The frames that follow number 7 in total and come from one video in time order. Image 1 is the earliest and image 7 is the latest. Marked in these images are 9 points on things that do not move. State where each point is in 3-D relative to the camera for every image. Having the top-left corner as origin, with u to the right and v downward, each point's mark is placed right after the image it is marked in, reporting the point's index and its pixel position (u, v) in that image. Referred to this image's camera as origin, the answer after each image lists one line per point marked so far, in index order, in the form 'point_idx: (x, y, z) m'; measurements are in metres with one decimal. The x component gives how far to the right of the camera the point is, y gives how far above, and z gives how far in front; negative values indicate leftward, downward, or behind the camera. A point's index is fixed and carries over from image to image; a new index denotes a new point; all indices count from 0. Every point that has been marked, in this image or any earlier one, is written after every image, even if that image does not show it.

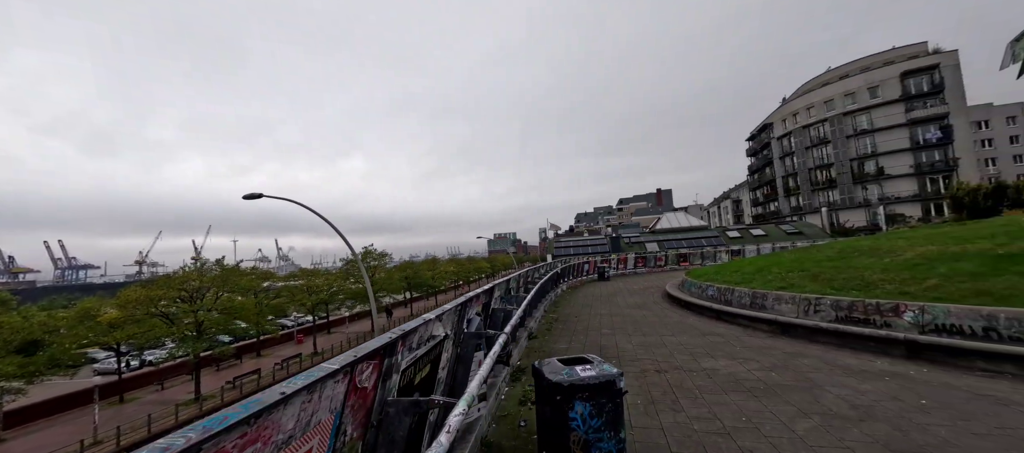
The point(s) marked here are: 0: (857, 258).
0: (+8.6, -0.8, +9.1) m
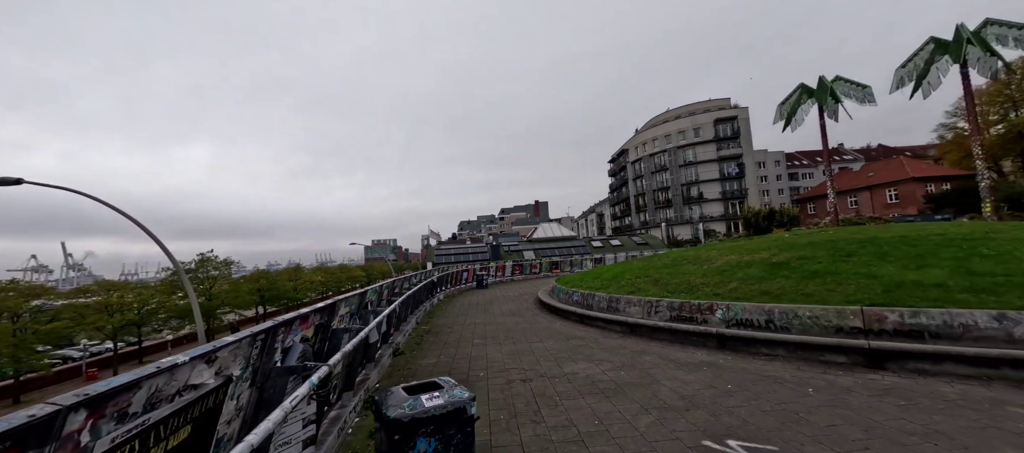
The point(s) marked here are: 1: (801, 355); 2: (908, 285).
0: (+5.2, -1.2, +11.0) m
1: (+4.5, -2.0, +5.7) m
2: (+6.6, -1.0, +6.1) m
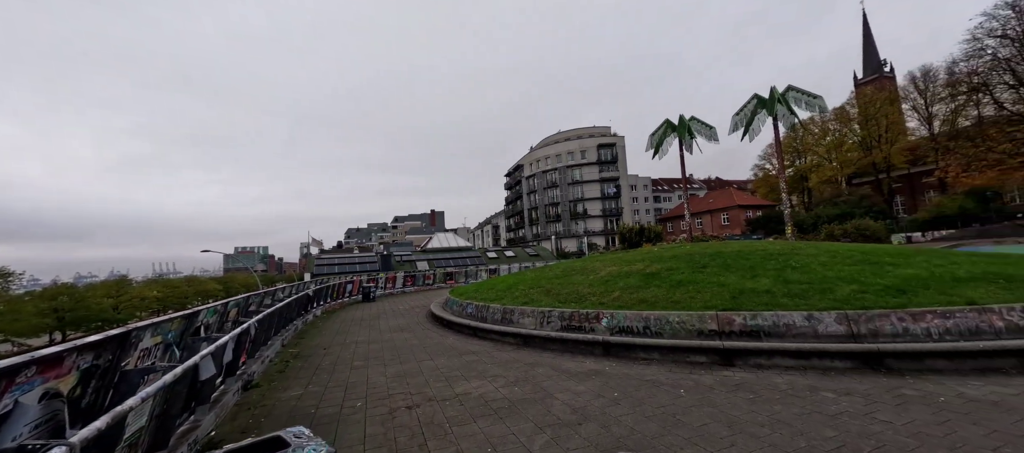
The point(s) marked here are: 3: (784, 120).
0: (+1.9, -1.6, +11.5) m
1: (+2.7, -2.2, +6.3) m
2: (+4.7, -1.3, +7.3) m
3: (+12.5, +4.9, +16.9) m
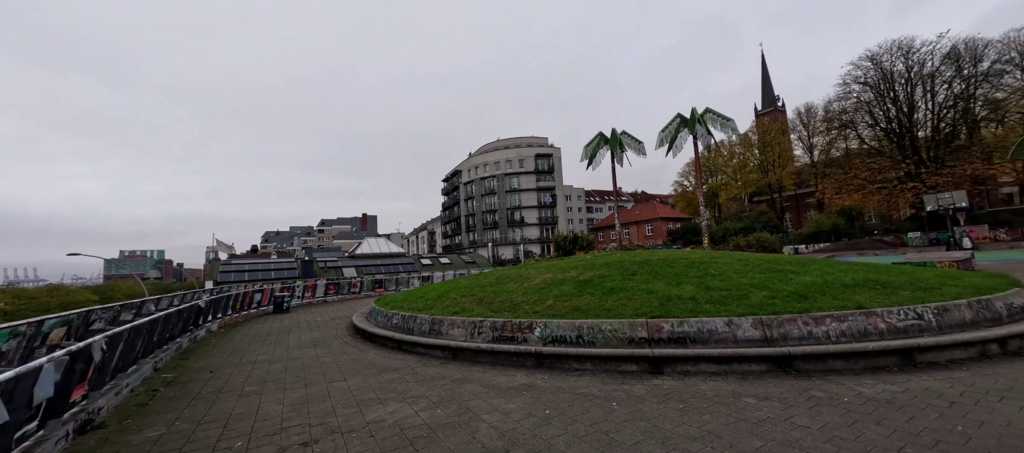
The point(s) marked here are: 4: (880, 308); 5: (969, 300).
0: (-0.1, -1.7, +11.2) m
1: (+1.5, -2.3, +6.1) m
2: (+3.3, -1.5, +7.5) m
3: (+9.6, +4.4, +18.4) m
4: (+6.3, -1.4, +6.3) m
5: (+8.3, -1.3, +6.6) m
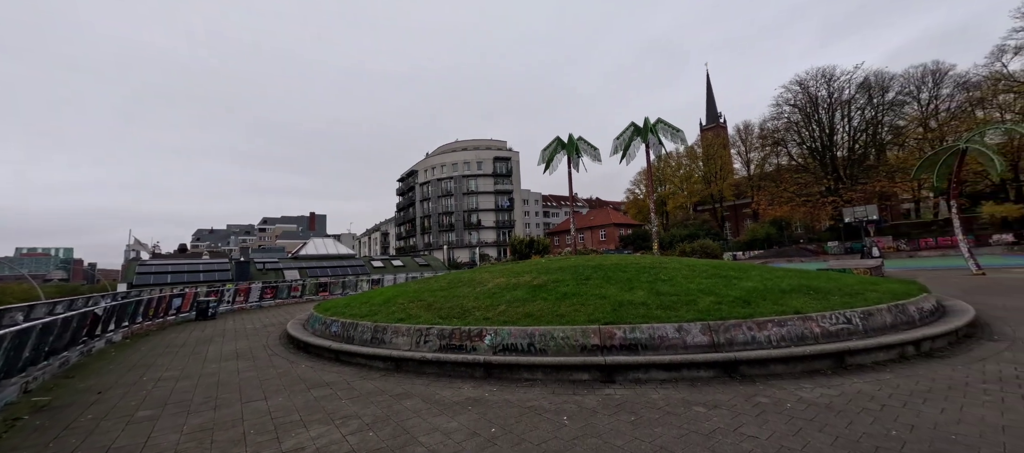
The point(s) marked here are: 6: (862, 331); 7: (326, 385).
0: (-1.5, -1.8, +10.7) m
1: (+0.7, -2.4, +5.9) m
2: (+2.3, -1.6, +7.4) m
3: (+7.4, +4.1, +19.1) m
4: (+5.4, -1.5, +6.6) m
5: (+7.3, -1.5, +7.2) m
6: (+6.3, -1.9, +6.6) m
7: (-3.1, -2.6, +6.1) m
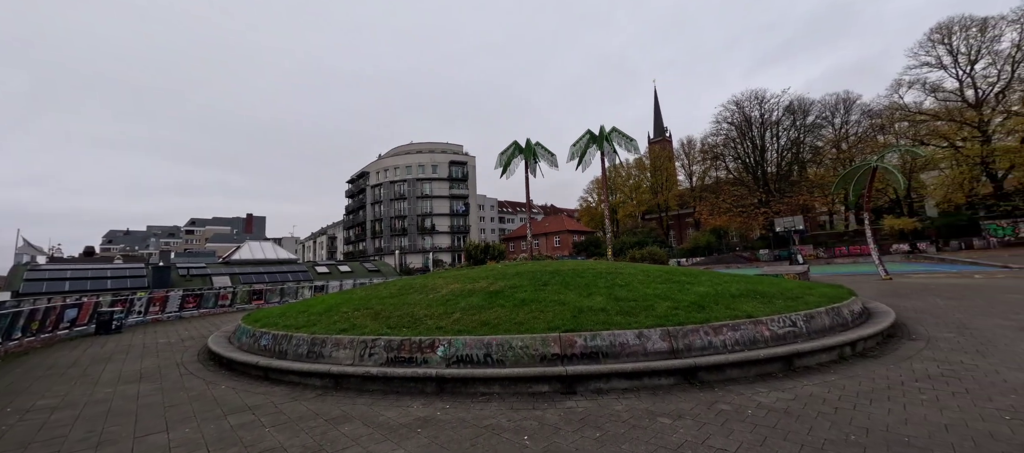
0: (-2.7, -1.9, +10.0) m
1: (0.0, -2.4, +5.5) m
2: (+1.5, -1.7, +7.2) m
3: (+5.1, +3.7, +19.5) m
4: (+4.7, -1.7, +6.8) m
5: (+6.5, -1.7, +7.6) m
6: (+5.5, -2.0, +6.9) m
7: (-3.8, -2.6, +5.3) m
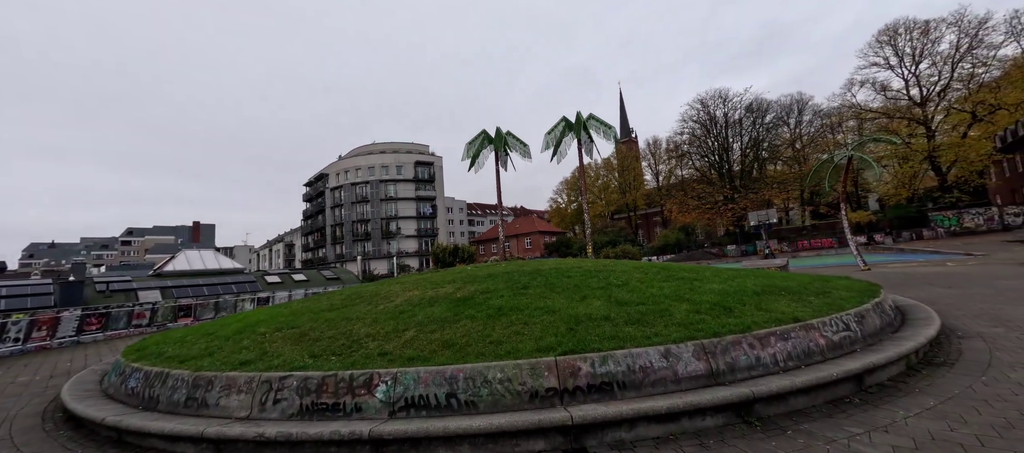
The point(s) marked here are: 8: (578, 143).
0: (-3.3, -1.7, +7.9) m
1: (-0.2, -2.2, +3.6) m
2: (+1.1, -1.4, +5.4) m
3: (+3.6, +4.0, +18.0) m
4: (+4.3, -1.3, +5.2) m
5: (+6.0, -1.3, +6.2) m
6: (+5.1, -1.6, +5.4) m
7: (-3.9, -2.4, +3.0) m
8: (+3.1, +4.0, +17.5) m
